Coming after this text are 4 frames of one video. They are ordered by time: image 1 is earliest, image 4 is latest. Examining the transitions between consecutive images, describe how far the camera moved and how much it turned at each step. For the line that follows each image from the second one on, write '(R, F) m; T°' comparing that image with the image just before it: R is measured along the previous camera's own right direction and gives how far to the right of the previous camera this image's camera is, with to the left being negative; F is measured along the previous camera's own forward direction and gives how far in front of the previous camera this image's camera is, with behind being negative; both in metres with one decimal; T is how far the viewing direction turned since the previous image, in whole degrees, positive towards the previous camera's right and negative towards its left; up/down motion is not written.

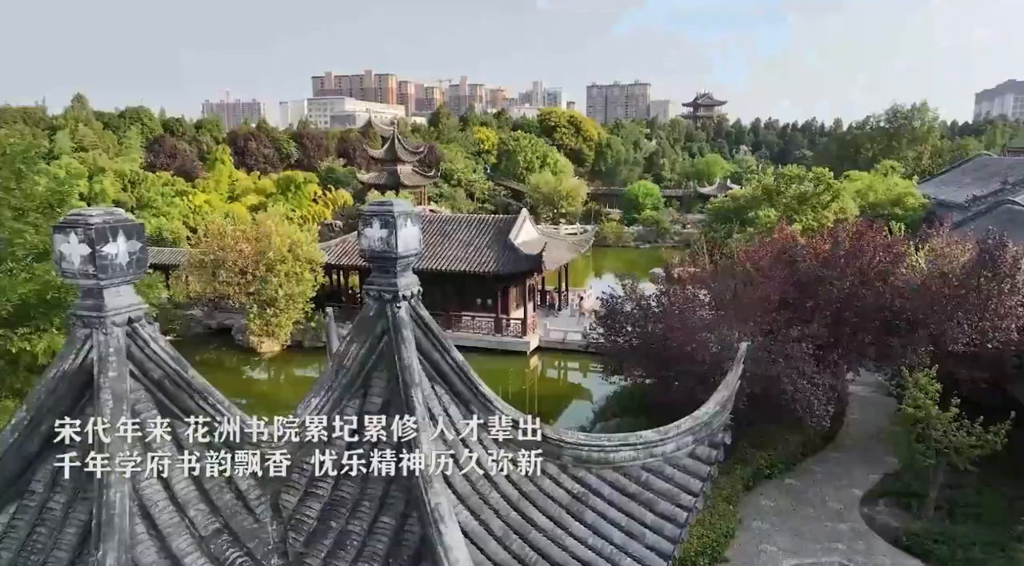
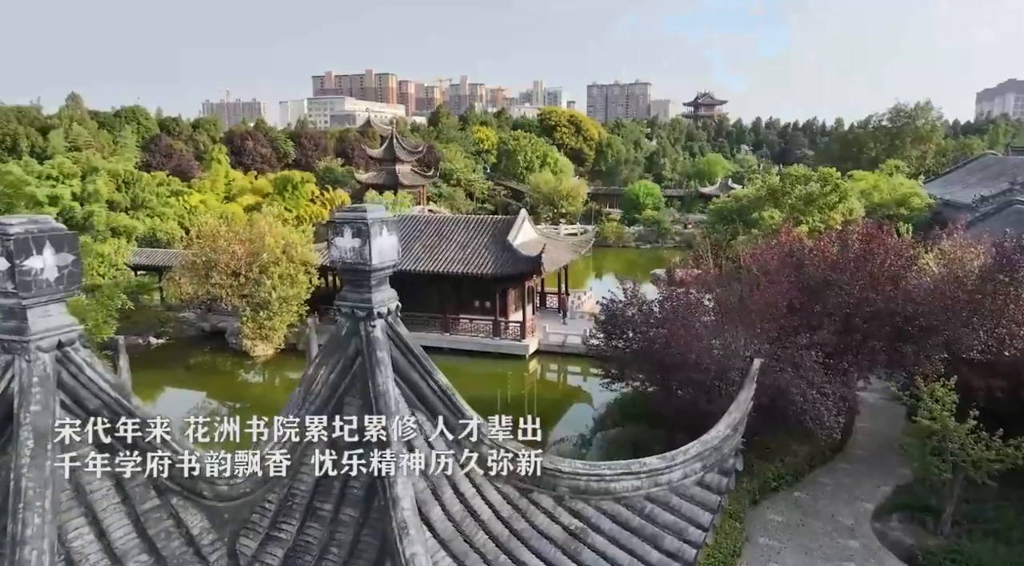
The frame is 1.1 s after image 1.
(0.0, +0.3) m; 0°
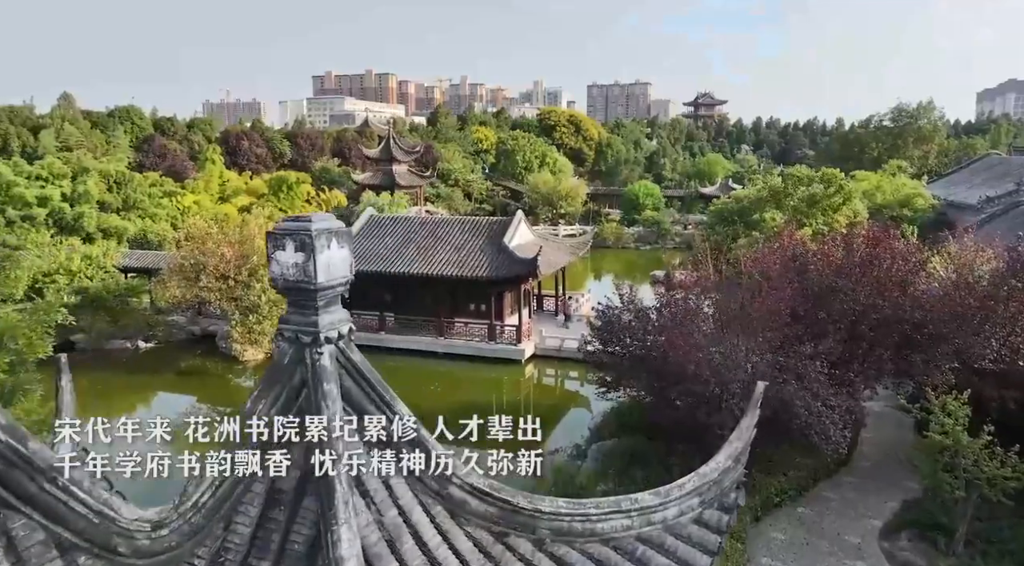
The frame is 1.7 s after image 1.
(+0.1, +0.3) m; 0°
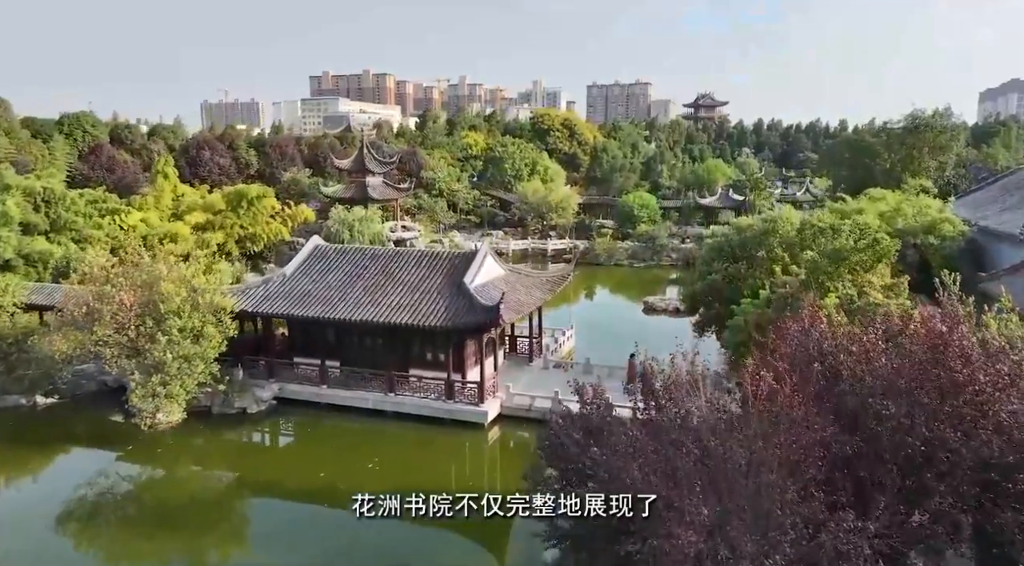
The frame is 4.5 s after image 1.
(+0.7, +2.4) m; 0°
